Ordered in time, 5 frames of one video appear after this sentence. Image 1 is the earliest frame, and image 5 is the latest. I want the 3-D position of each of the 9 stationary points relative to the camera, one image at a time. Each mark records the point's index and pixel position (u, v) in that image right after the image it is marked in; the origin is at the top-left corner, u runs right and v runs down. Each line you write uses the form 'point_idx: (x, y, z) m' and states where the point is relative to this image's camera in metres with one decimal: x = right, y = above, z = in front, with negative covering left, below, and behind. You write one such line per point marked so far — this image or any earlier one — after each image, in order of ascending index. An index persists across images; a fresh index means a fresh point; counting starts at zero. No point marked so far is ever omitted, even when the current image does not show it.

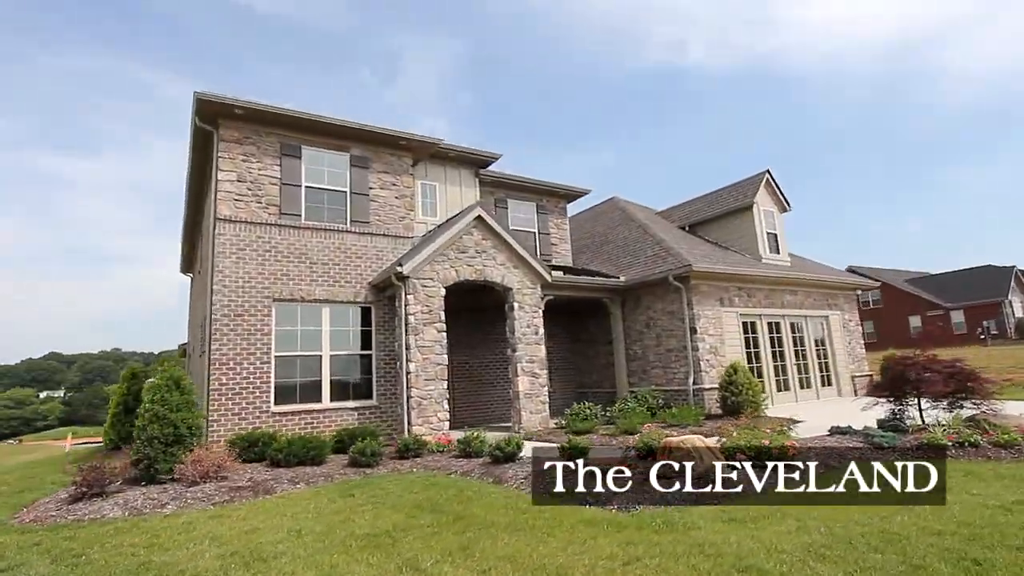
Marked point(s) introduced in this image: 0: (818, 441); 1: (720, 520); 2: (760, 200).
0: (+4.3, -2.1, +7.5) m
1: (+1.8, -2.1, +4.8) m
2: (+6.6, +2.4, +14.4) m
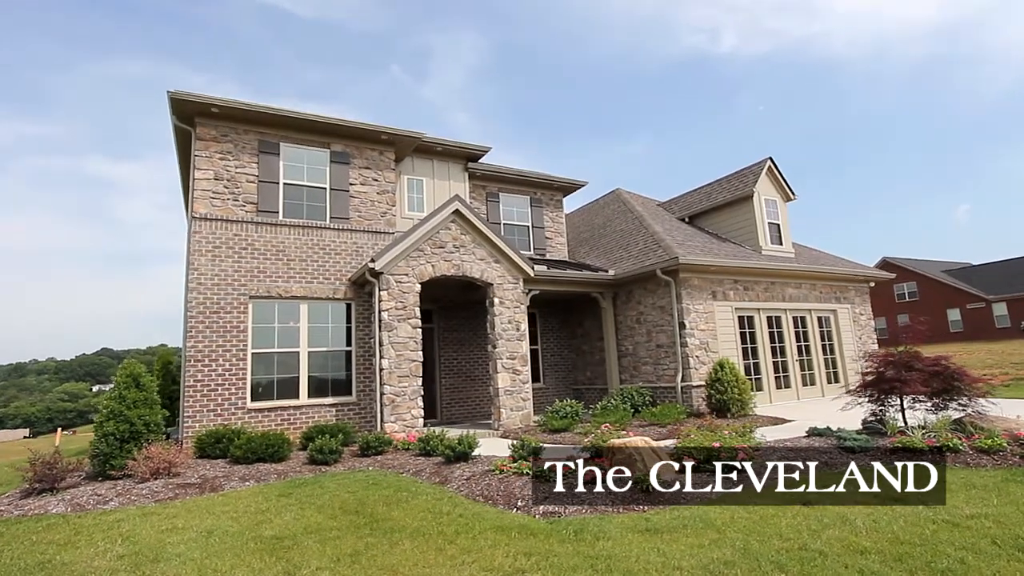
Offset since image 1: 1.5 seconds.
0: (+3.6, -2.0, +7.0) m
1: (+1.0, -2.0, +4.5) m
2: (+6.3, +2.5, +13.8) m
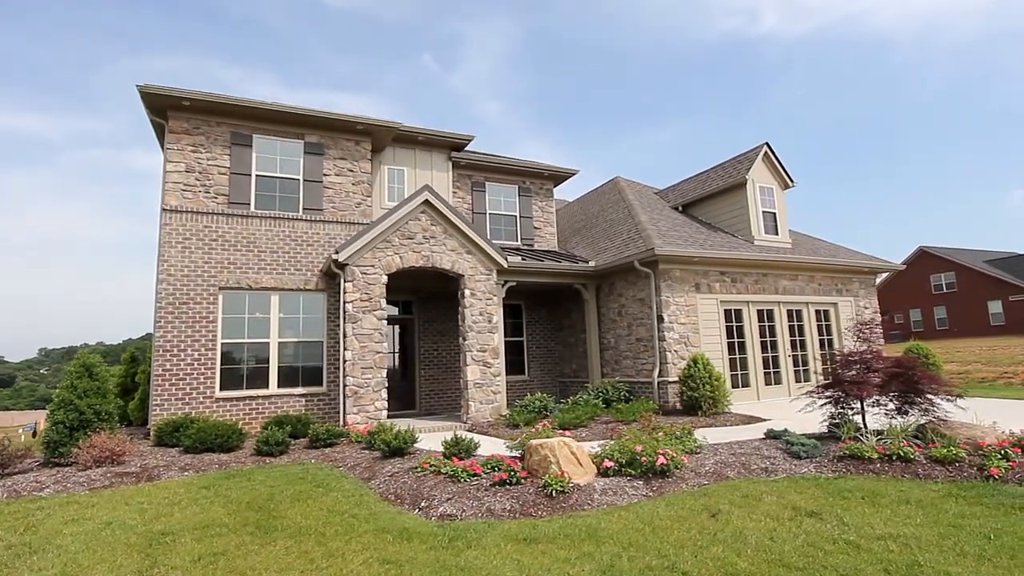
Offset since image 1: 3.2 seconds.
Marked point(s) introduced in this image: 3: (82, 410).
0: (+2.8, -1.9, +6.7) m
1: (0.0, -2.0, +4.3) m
2: (+5.9, +2.7, +13.1) m
3: (-6.0, -1.7, +7.5) m
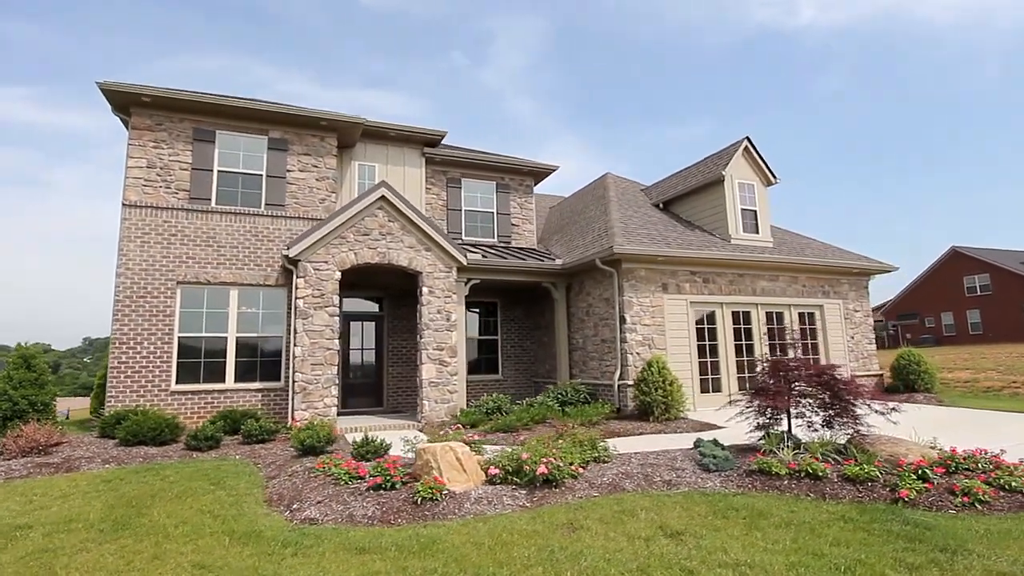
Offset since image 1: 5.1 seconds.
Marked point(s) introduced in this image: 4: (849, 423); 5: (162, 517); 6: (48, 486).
0: (+1.6, -2.0, +6.3) m
1: (-1.3, -2.0, +4.1) m
2: (+5.2, +2.7, +12.5) m
3: (-7.0, -1.6, +7.7) m
4: (+3.8, -1.5, +5.9) m
5: (-3.2, -2.1, +4.9) m
6: (-5.3, -2.3, +6.1) m
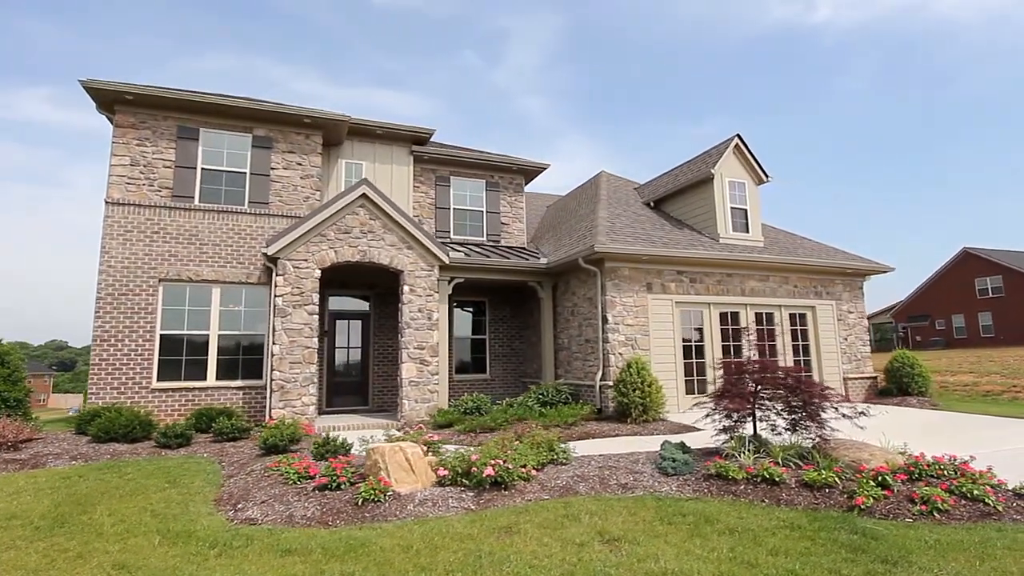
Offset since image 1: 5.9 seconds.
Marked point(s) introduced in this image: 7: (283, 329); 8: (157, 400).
0: (+1.1, -2.0, +6.2) m
1: (-1.8, -2.0, +4.0) m
2: (+4.9, +2.7, +12.3) m
3: (-7.5, -1.6, +7.7) m
4: (+3.3, -1.5, +5.7) m
5: (-3.7, -2.1, +4.9) m
6: (-5.7, -2.2, +6.1) m
7: (-4.2, -0.8, +10.0) m
8: (-6.7, -2.1, +10.2) m
